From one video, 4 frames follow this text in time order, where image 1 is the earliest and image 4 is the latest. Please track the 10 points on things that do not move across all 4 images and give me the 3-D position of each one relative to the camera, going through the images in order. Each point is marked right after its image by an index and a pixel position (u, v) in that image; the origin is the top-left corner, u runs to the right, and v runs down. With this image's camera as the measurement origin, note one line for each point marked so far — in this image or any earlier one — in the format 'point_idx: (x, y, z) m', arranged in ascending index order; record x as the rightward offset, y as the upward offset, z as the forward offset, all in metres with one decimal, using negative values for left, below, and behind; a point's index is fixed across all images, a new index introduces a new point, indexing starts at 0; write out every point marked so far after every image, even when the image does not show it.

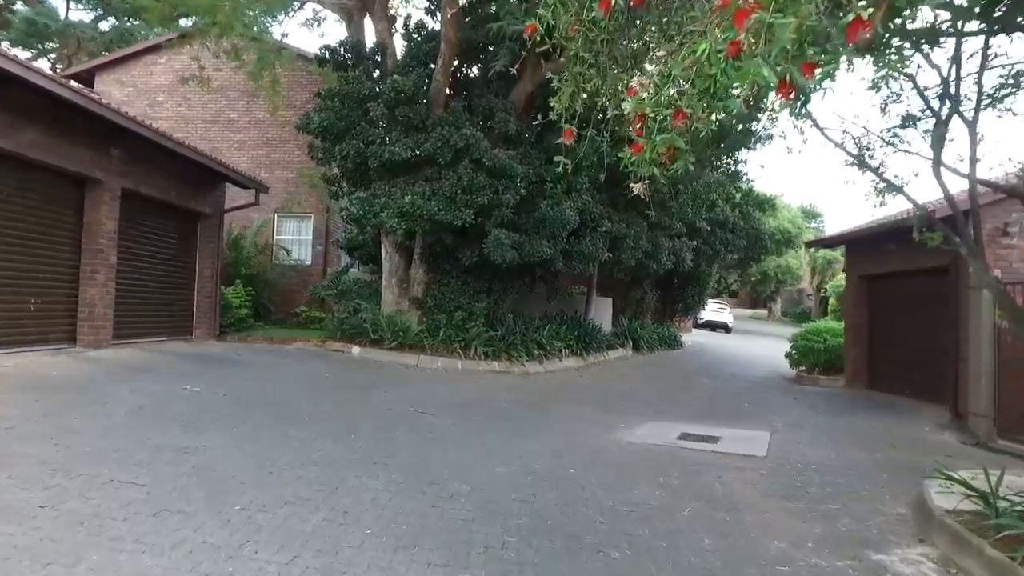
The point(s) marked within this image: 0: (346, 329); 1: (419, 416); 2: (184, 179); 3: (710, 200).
0: (-3.6, -0.9, +14.3) m
1: (-1.3, -1.7, +8.9) m
2: (-6.1, +2.0, +12.1) m
3: (+5.5, +2.5, +18.4) m
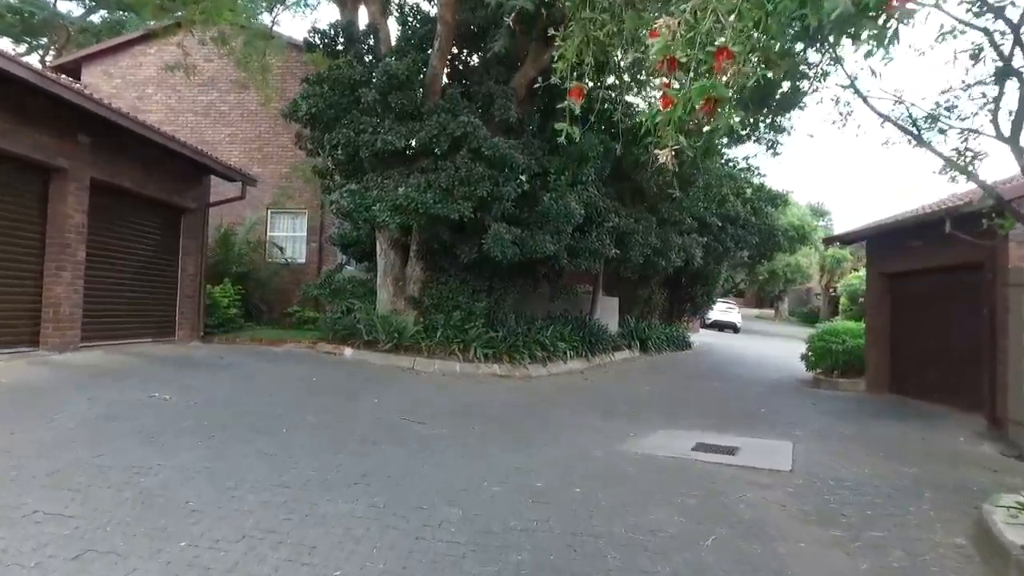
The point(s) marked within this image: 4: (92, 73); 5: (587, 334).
0: (-3.6, -0.9, +13.5) m
1: (-1.3, -1.7, +8.2) m
2: (-6.0, +2.0, +11.4) m
3: (+5.6, +2.5, +17.6) m
4: (-12.5, +6.4, +19.6) m
5: (+1.9, -1.2, +16.9) m
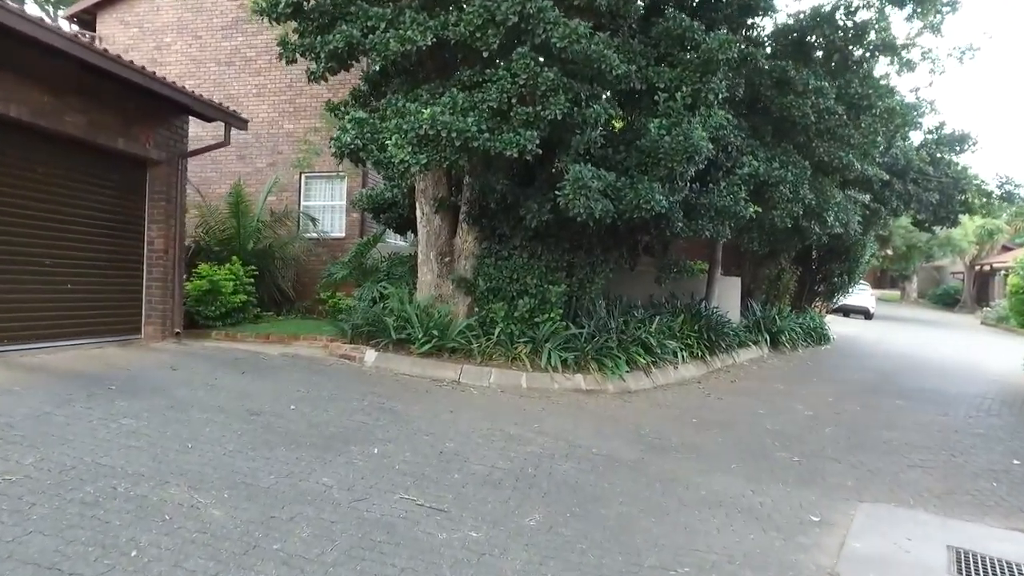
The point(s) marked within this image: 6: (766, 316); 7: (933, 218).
0: (-2.3, -0.5, +9.9) m
1: (-0.7, -1.5, +4.3) m
2: (-5.0, +2.3, +8.0) m
3: (+7.3, +3.0, +12.7) m
4: (-10.4, +6.8, +16.9) m
5: (+3.6, -0.8, +12.5) m
6: (+6.1, -0.6, +15.8) m
7: (+10.2, +1.8, +15.8) m
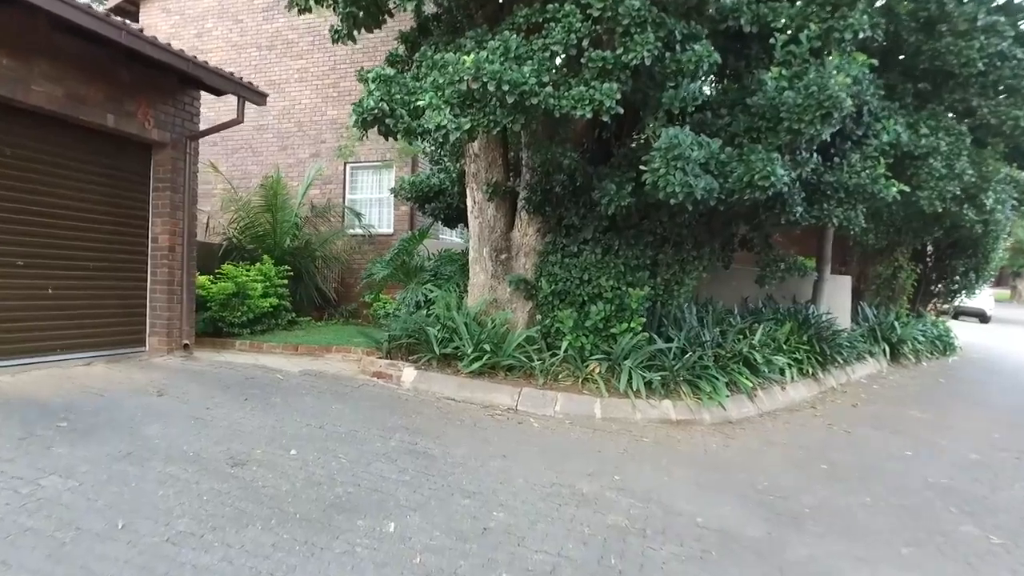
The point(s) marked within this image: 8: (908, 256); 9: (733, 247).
0: (-1.4, -0.6, +8.2) m
1: (-0.4, -1.6, +2.6) m
2: (-4.3, +2.2, +6.7) m
3: (+8.4, +3.0, +10.1) m
4: (-8.8, +6.7, +16.0) m
5: (+4.7, -0.8, +10.3) m
6: (+7.5, -0.7, +13.3) m
7: (+11.5, +1.8, +12.9) m
8: (+9.3, +0.8, +15.5) m
9: (+3.1, +0.6, +9.2) m
